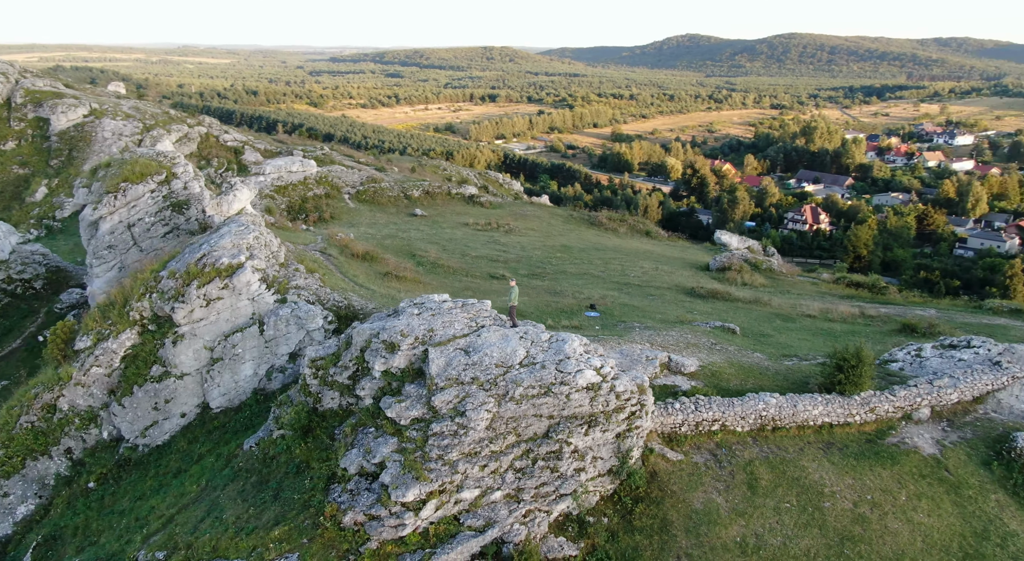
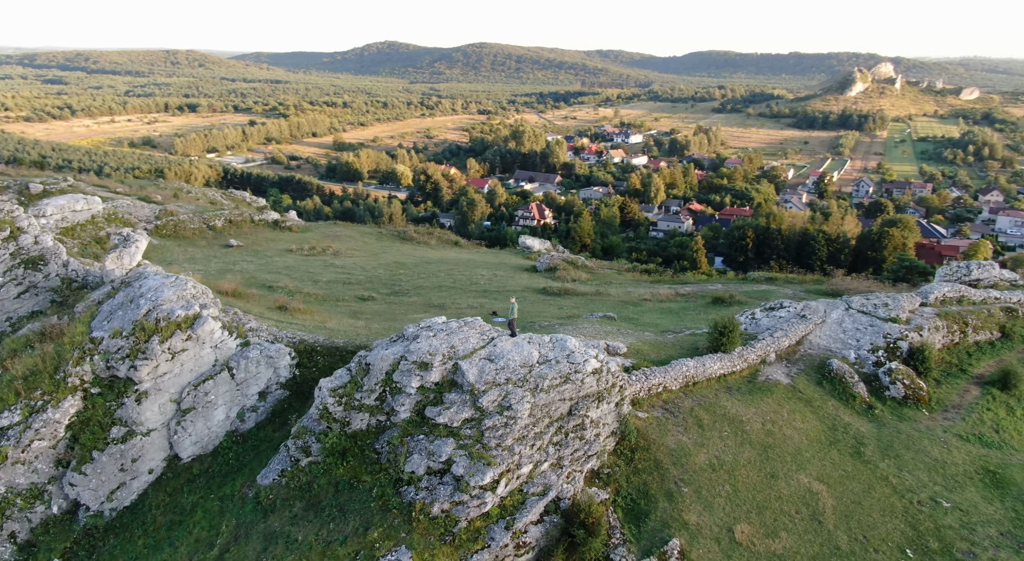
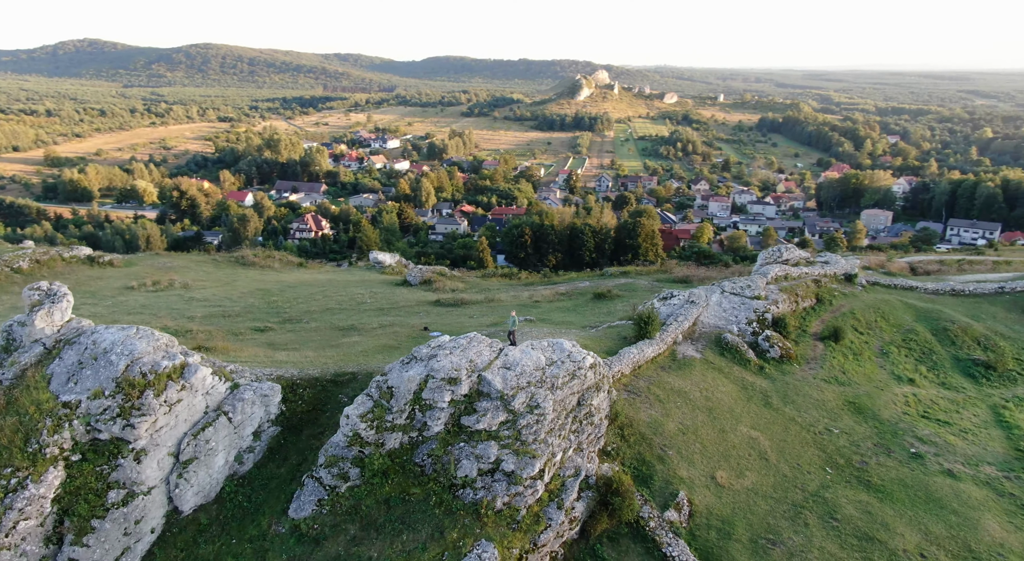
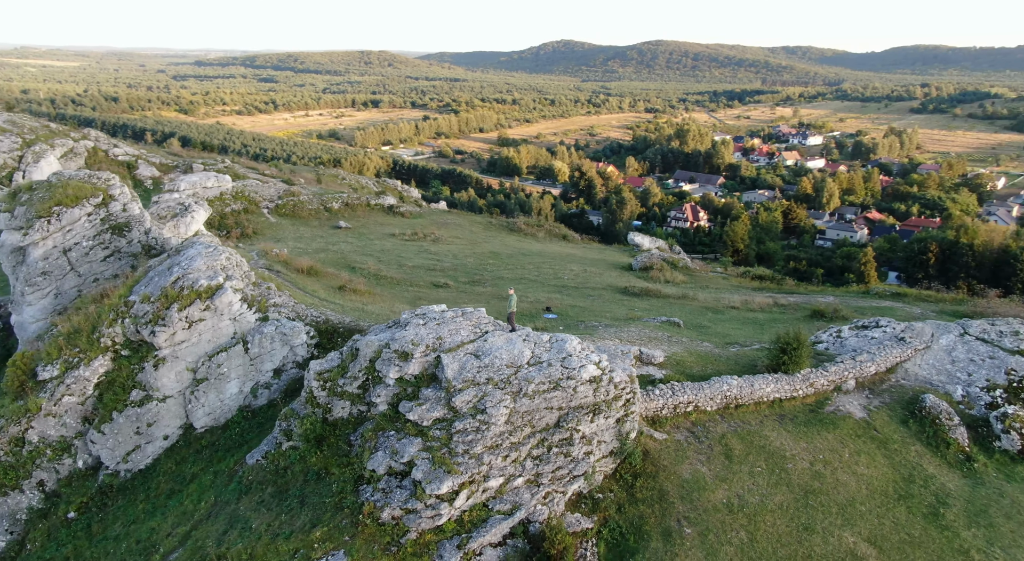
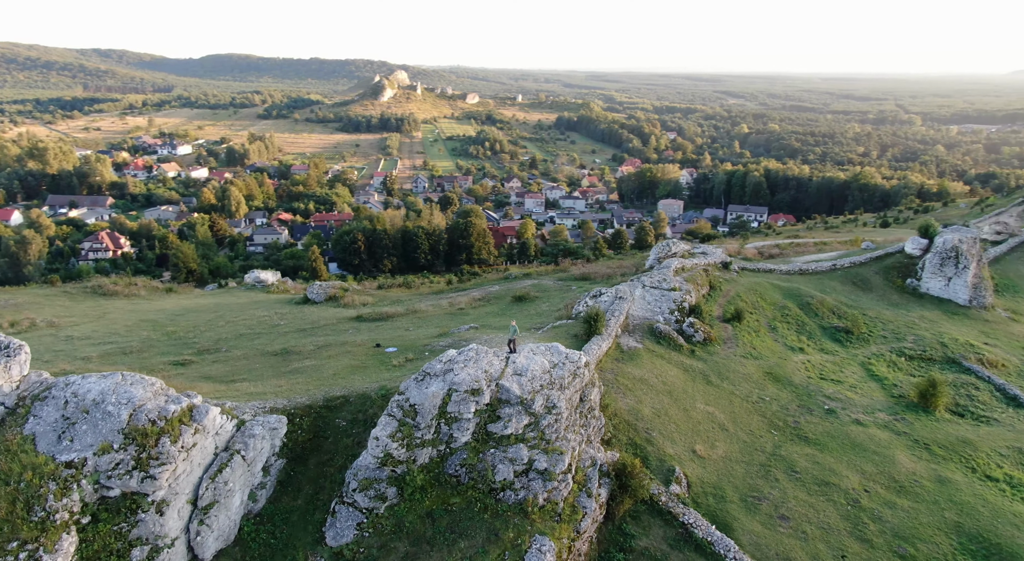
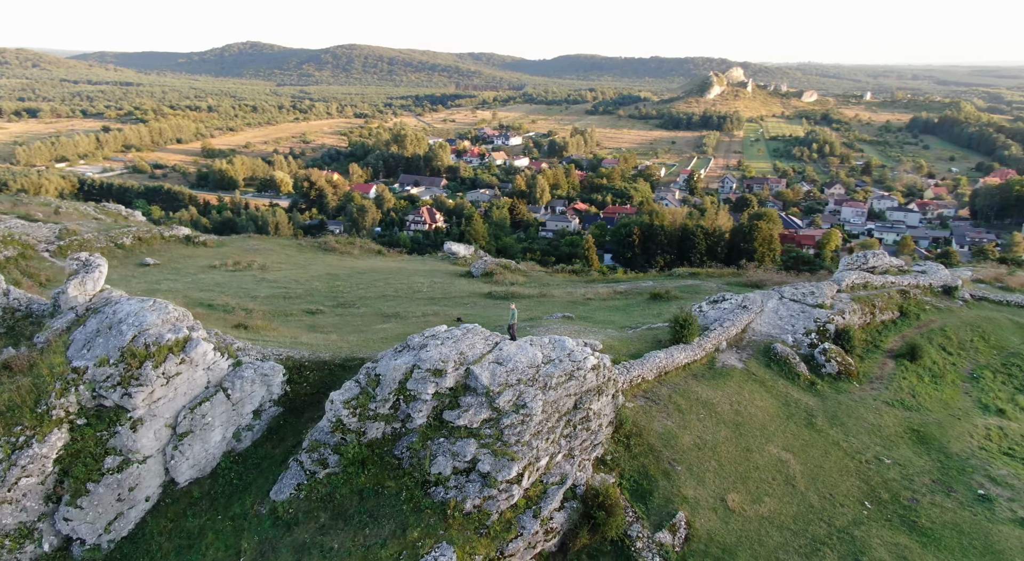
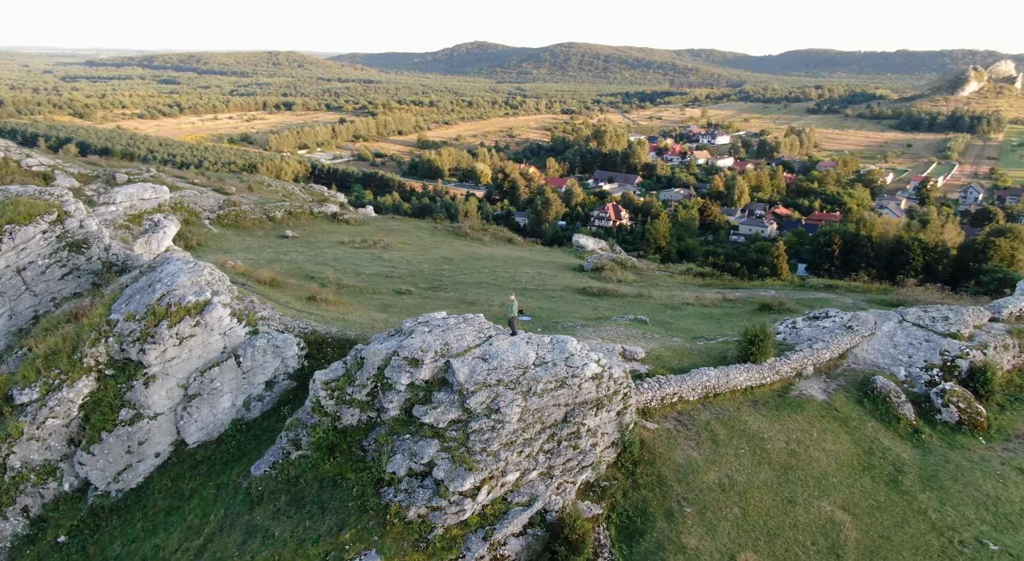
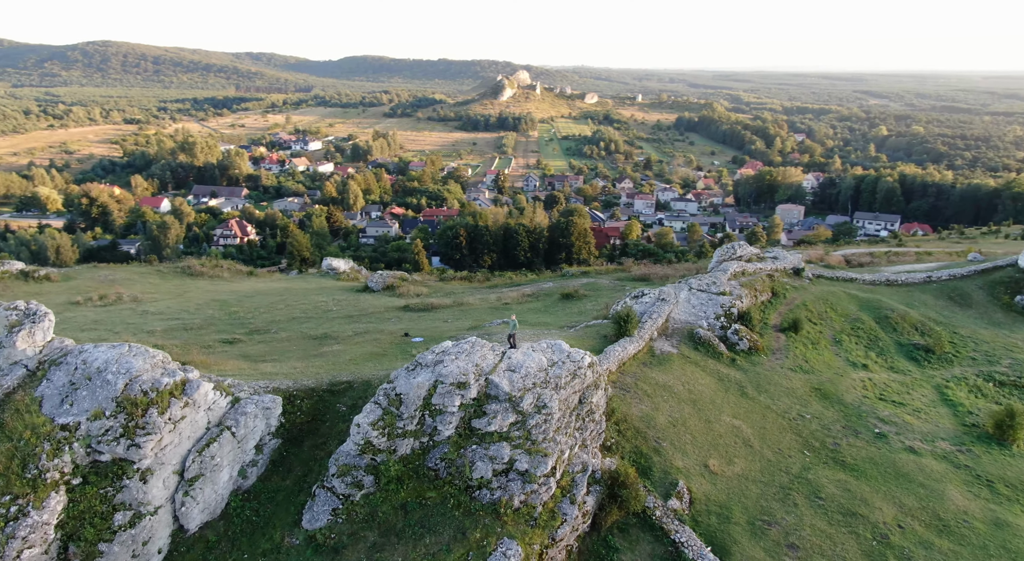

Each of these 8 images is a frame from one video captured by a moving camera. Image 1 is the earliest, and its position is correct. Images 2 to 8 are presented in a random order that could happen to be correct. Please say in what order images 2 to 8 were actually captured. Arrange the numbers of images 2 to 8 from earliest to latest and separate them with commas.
4, 7, 2, 6, 3, 8, 5
